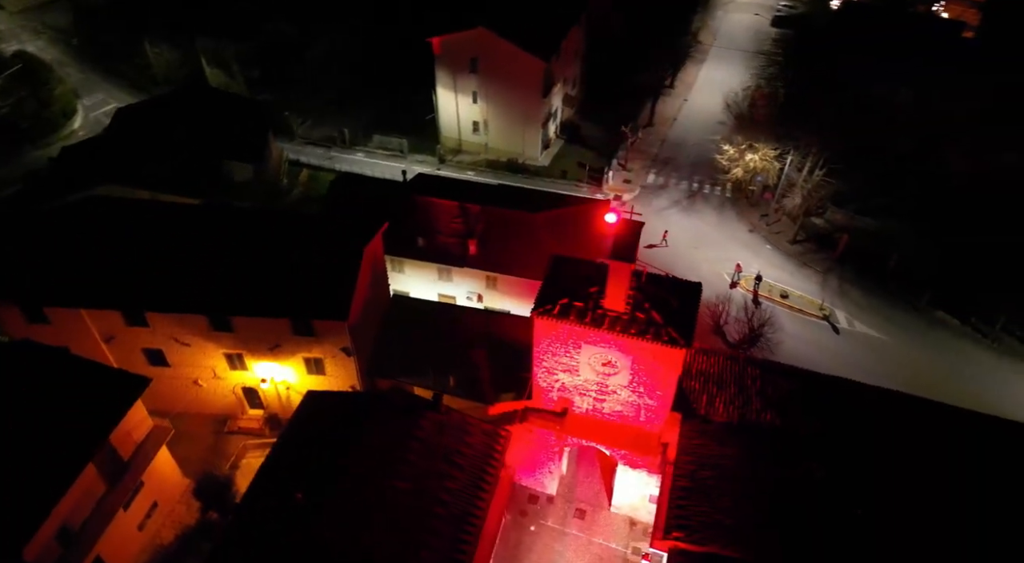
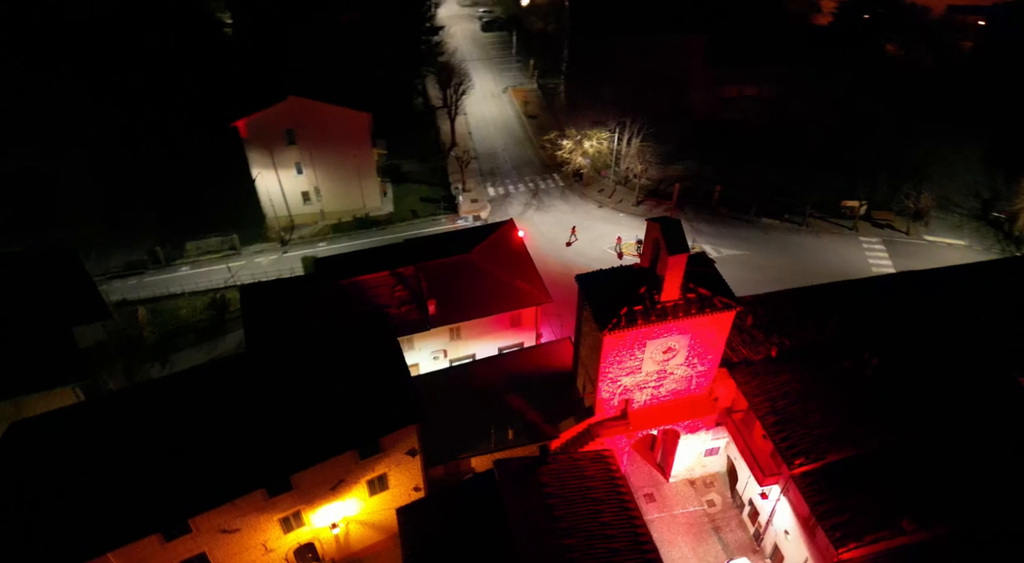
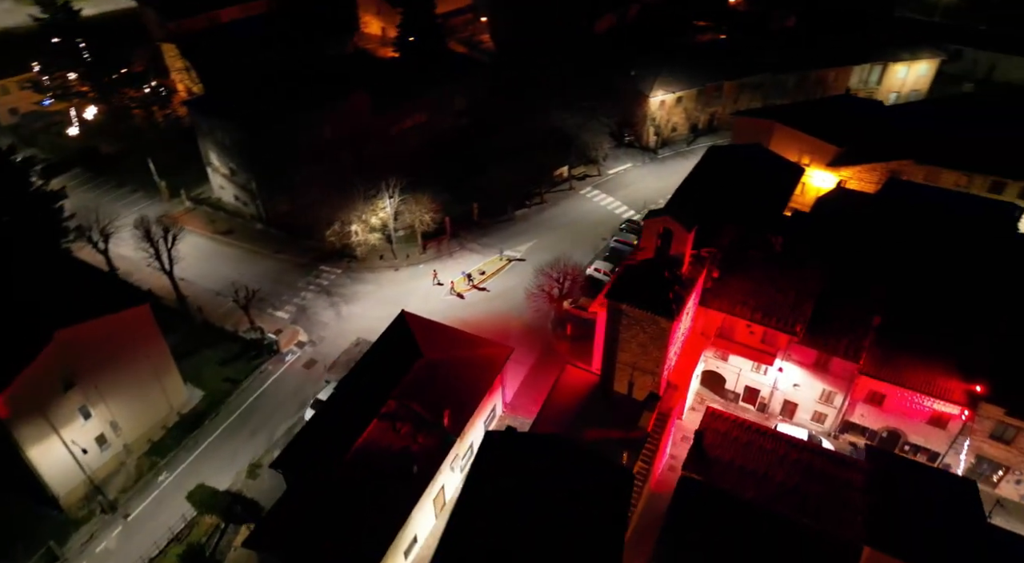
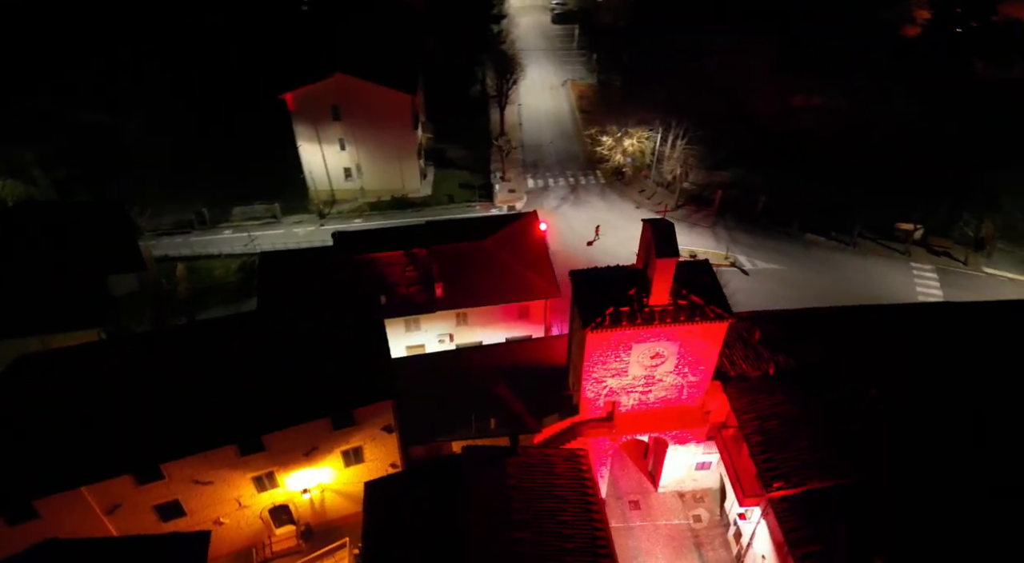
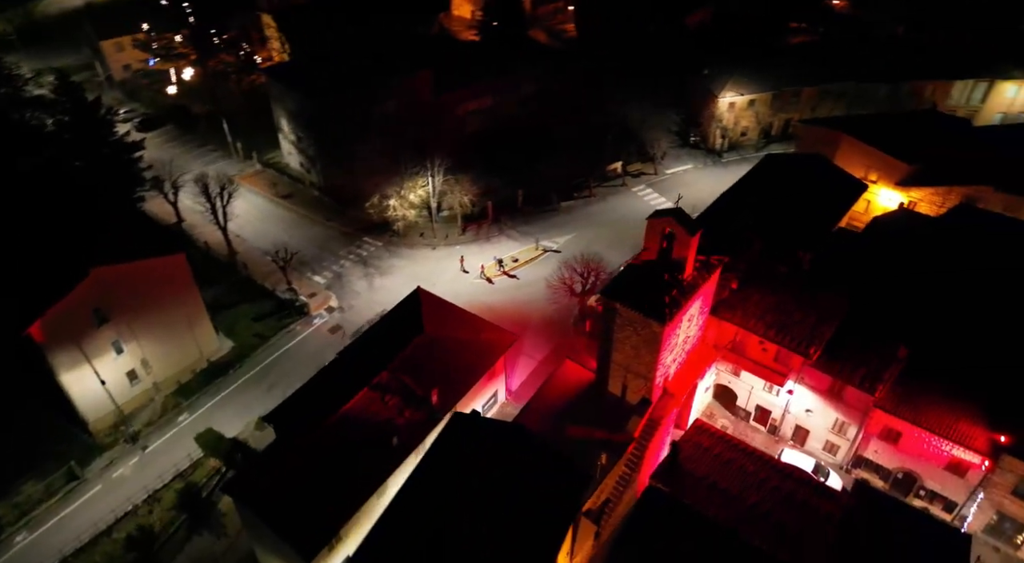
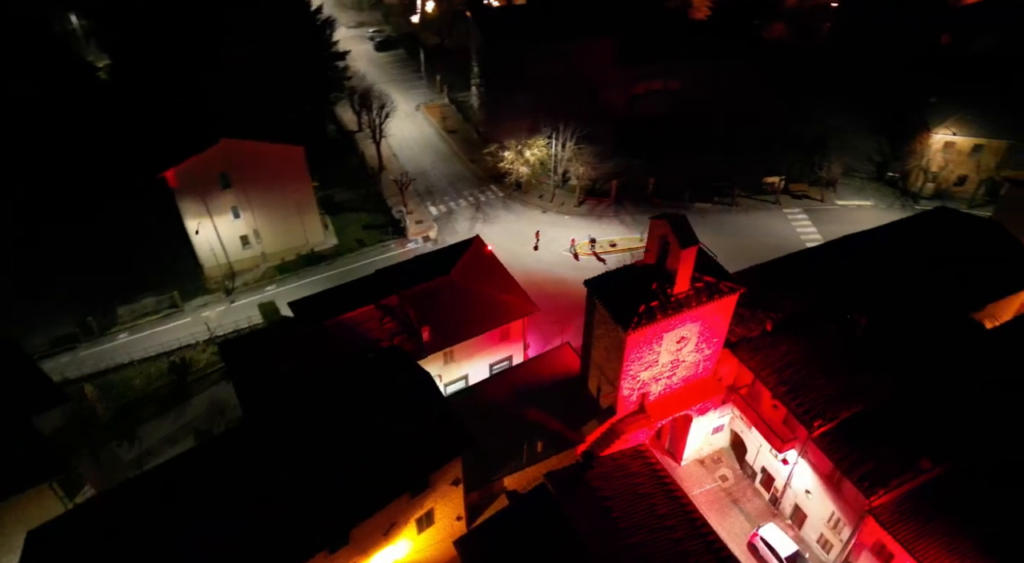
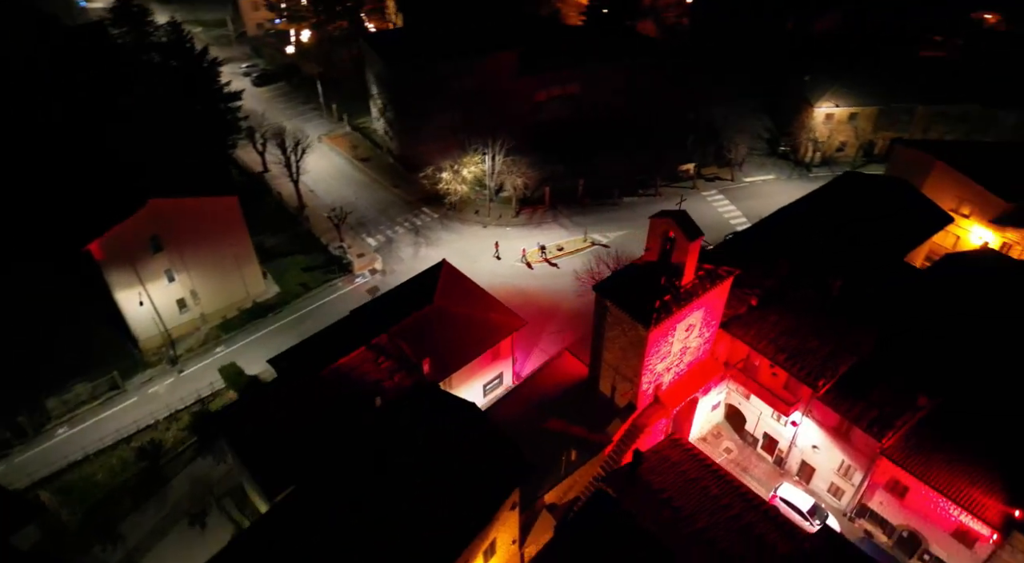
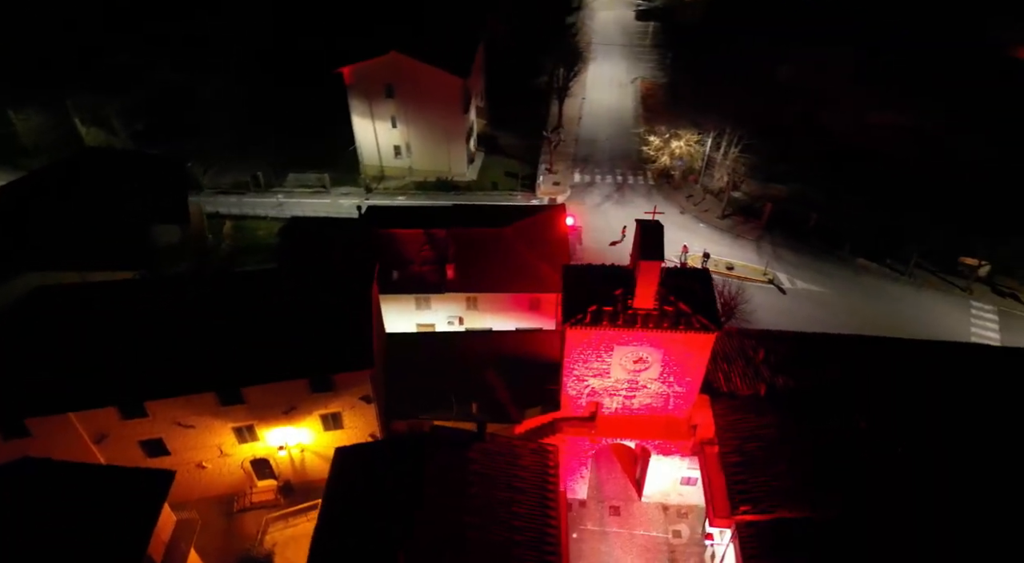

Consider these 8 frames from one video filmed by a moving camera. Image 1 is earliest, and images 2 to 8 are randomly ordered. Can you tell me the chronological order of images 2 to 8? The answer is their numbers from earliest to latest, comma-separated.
8, 4, 2, 6, 7, 5, 3
